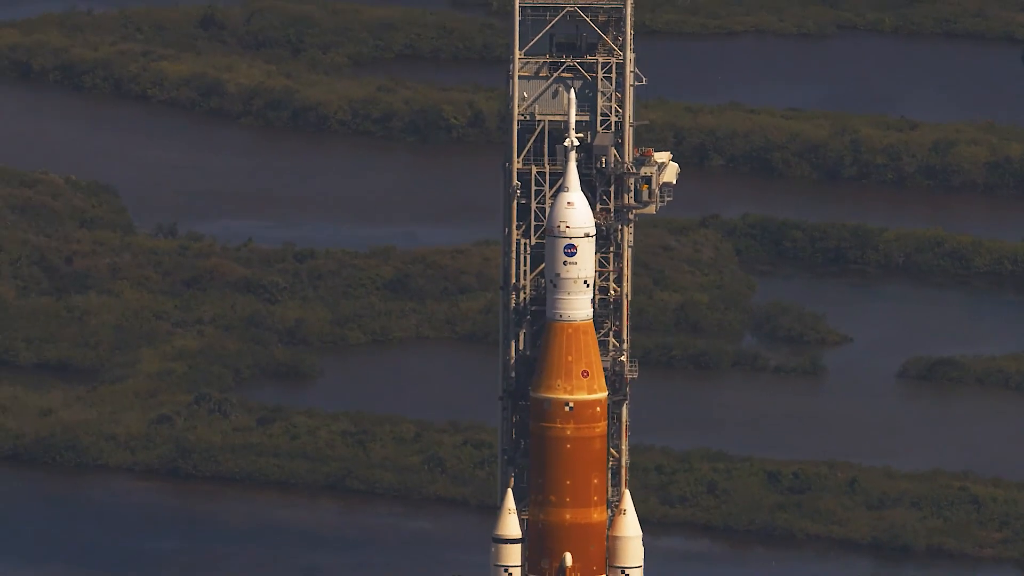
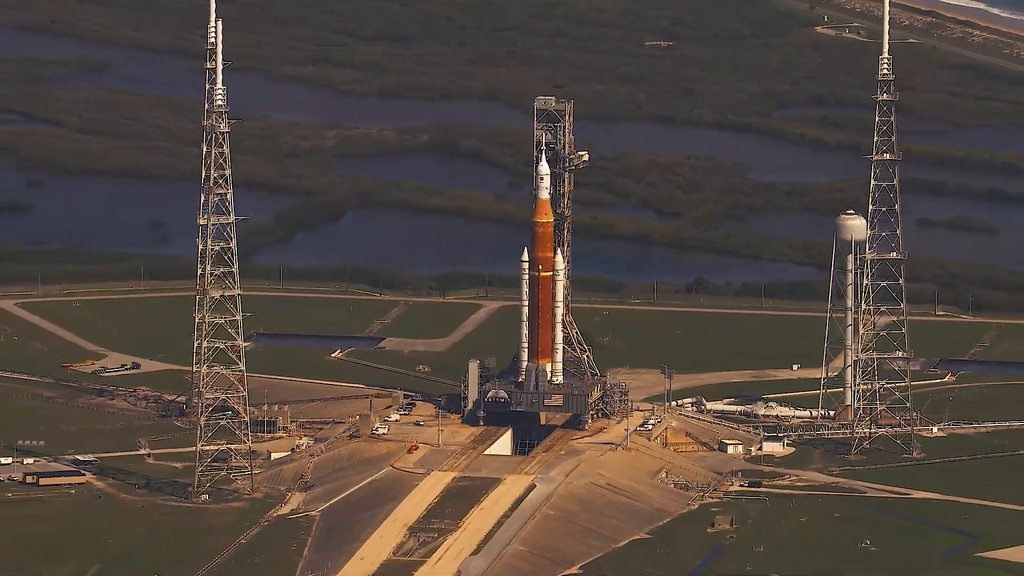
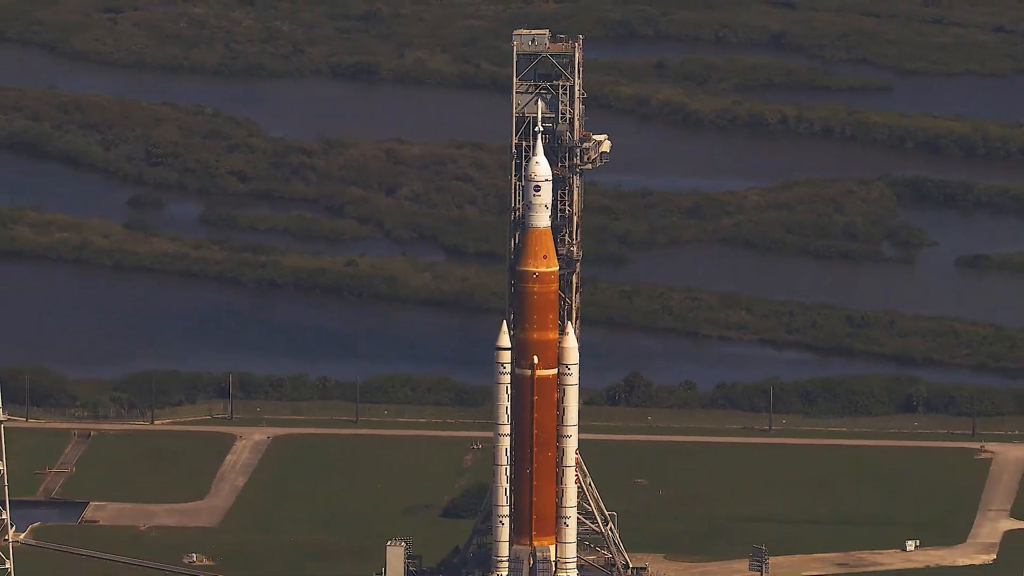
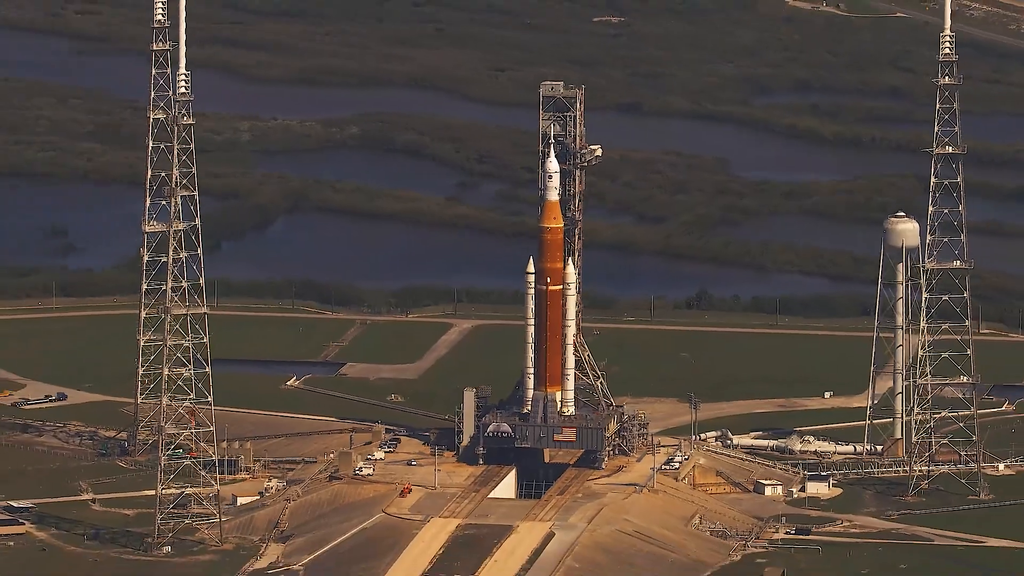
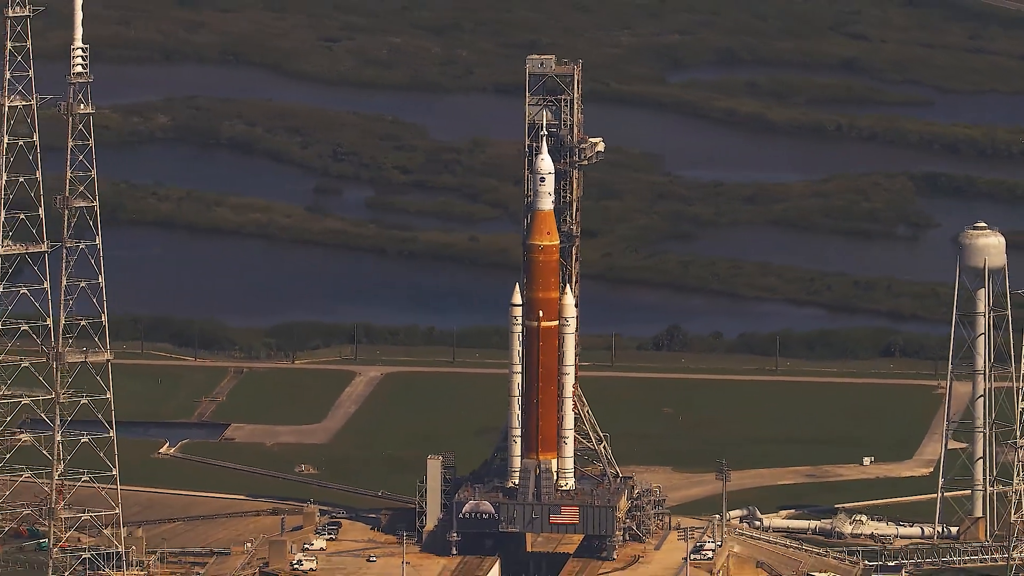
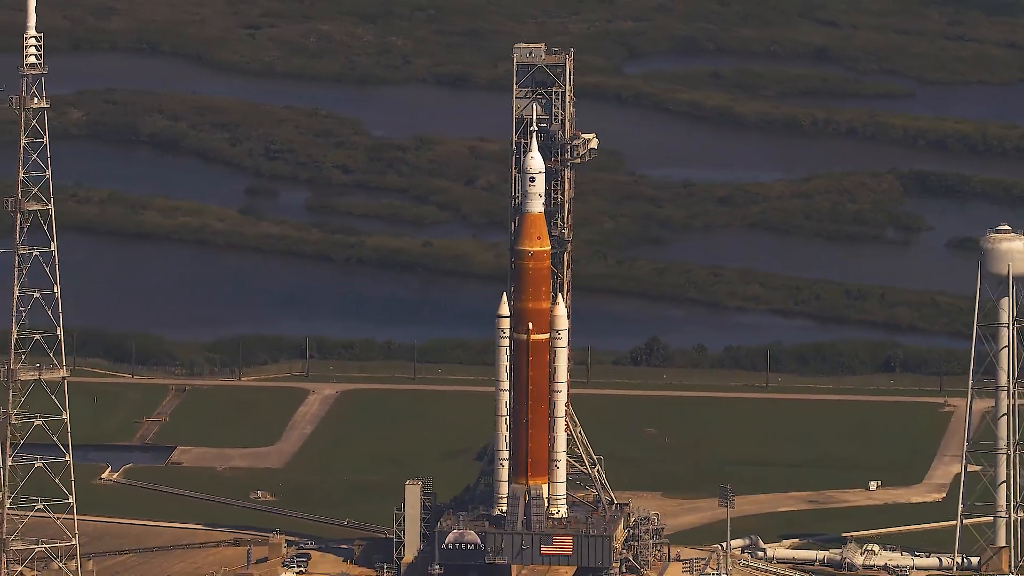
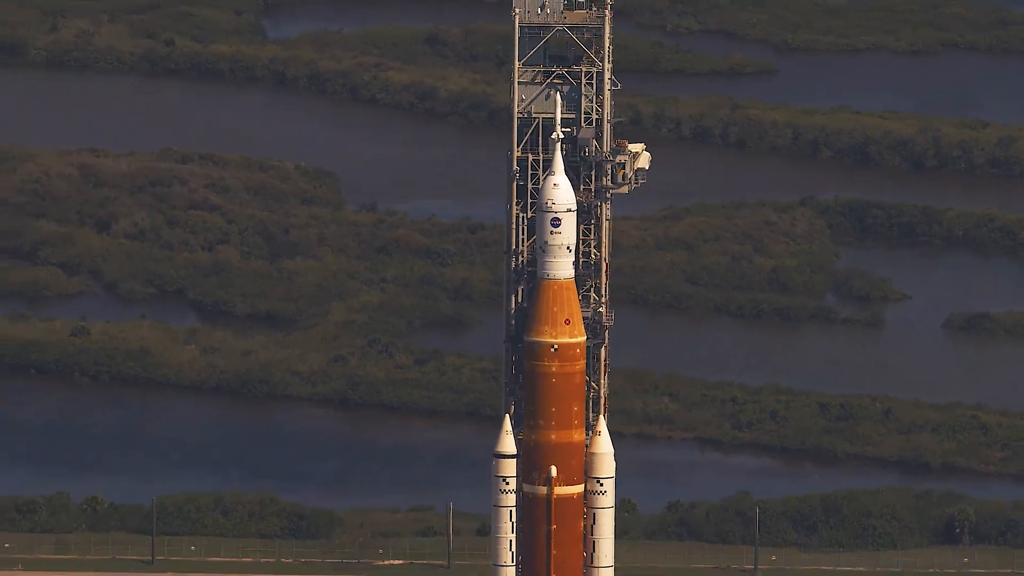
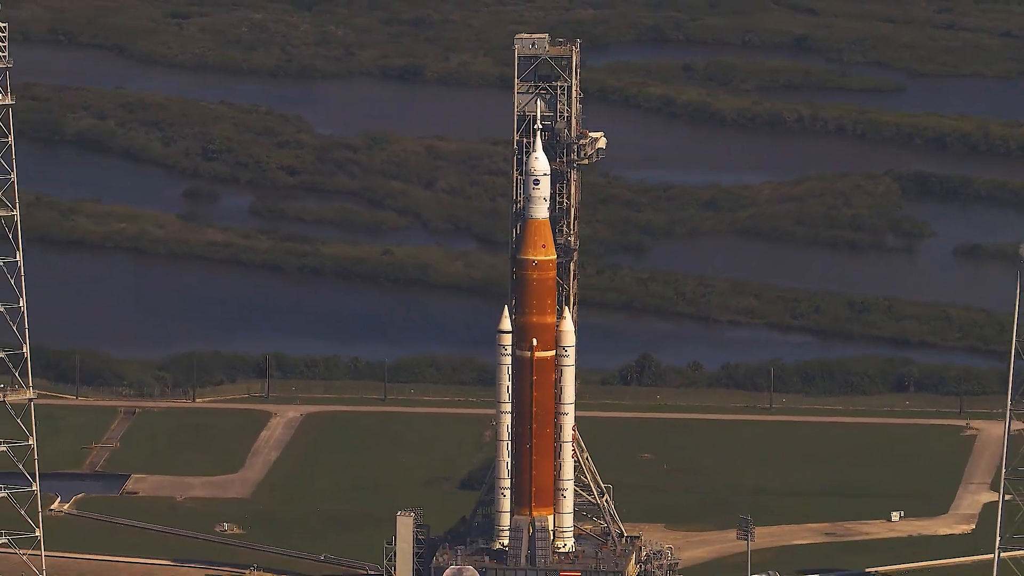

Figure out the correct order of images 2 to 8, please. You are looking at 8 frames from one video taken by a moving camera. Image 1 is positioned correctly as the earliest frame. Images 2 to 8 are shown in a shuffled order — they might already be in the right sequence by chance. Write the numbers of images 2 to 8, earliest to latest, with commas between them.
7, 3, 8, 6, 5, 4, 2
